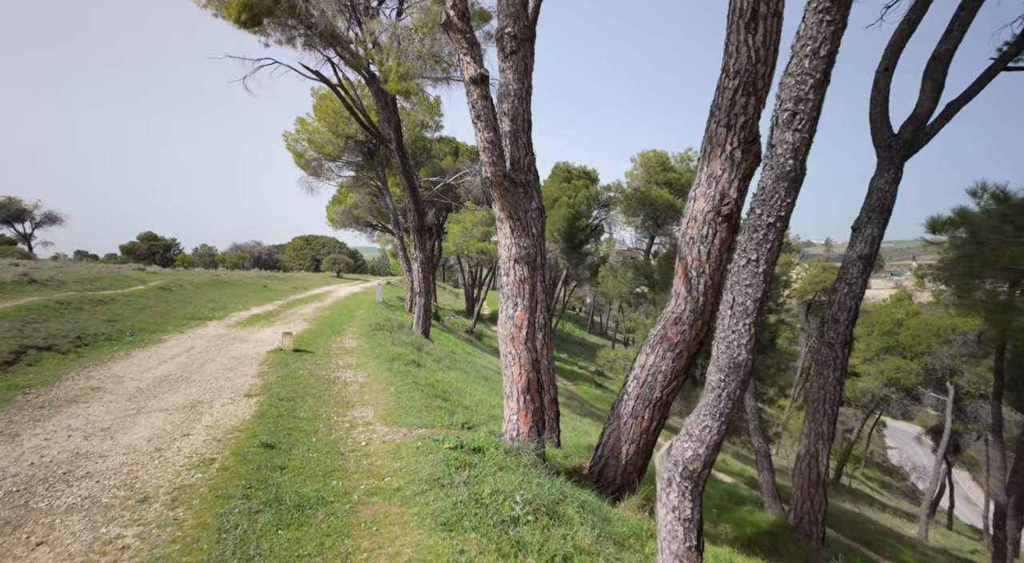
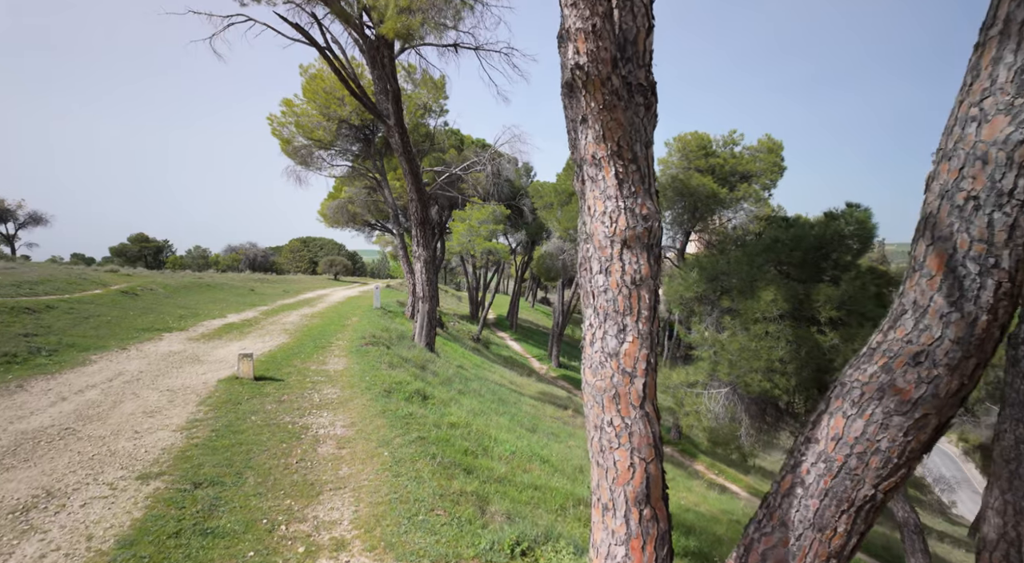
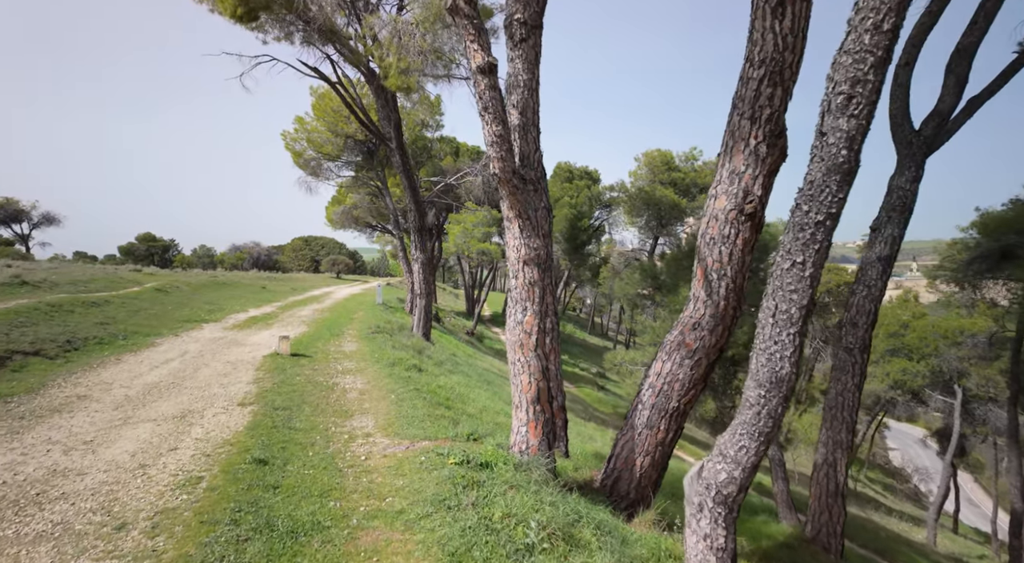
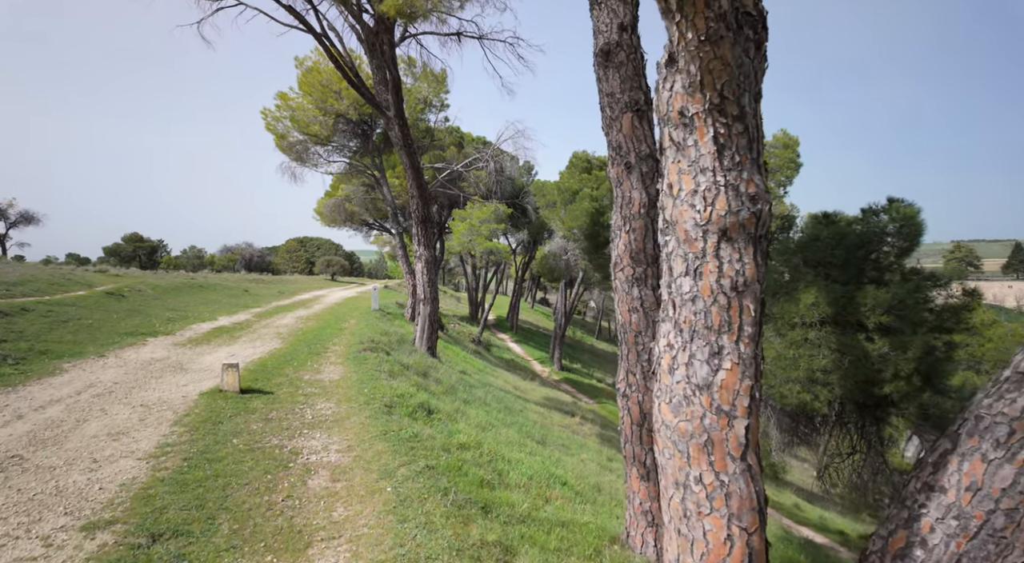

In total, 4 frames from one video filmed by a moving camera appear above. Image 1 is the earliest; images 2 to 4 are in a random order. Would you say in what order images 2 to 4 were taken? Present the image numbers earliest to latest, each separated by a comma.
3, 2, 4
